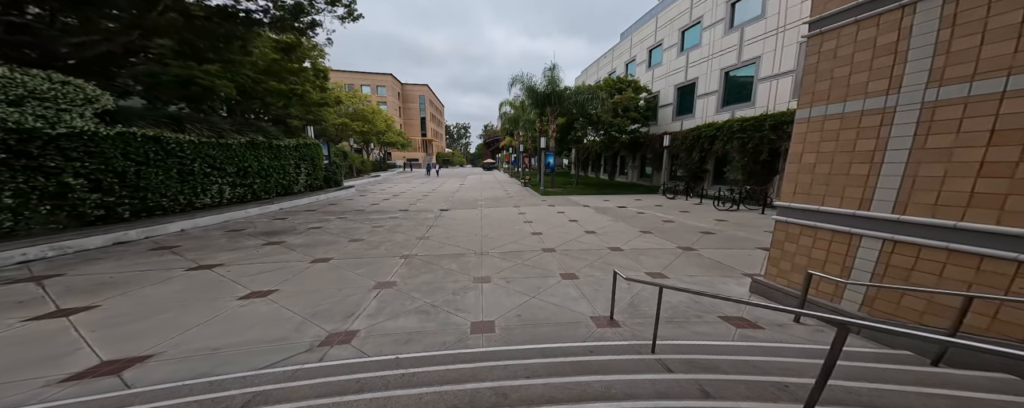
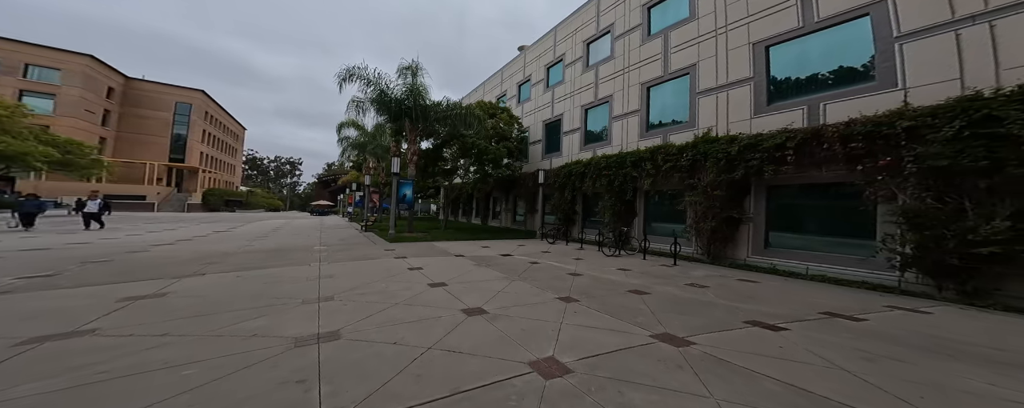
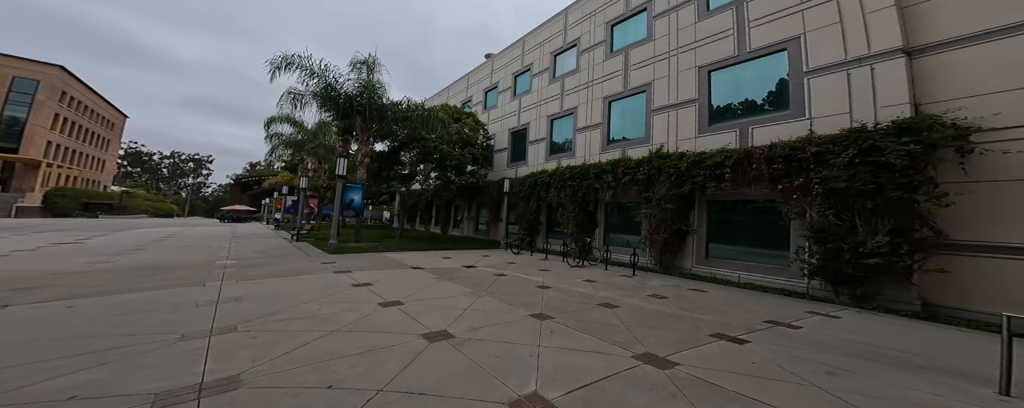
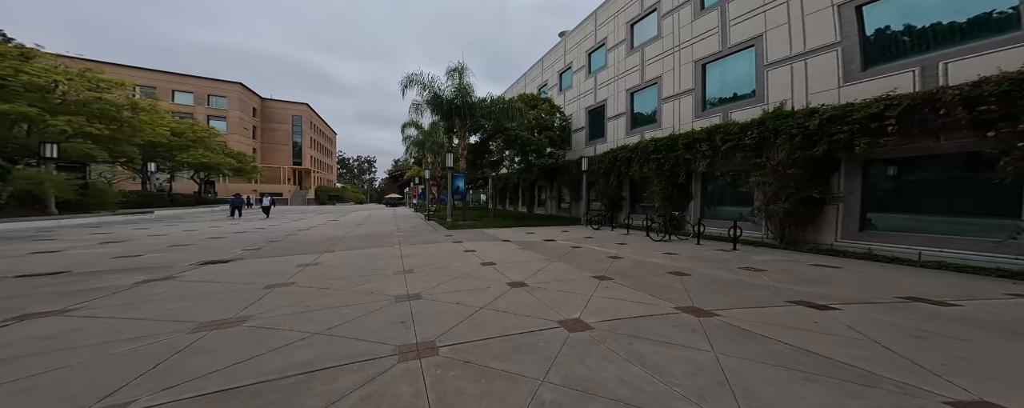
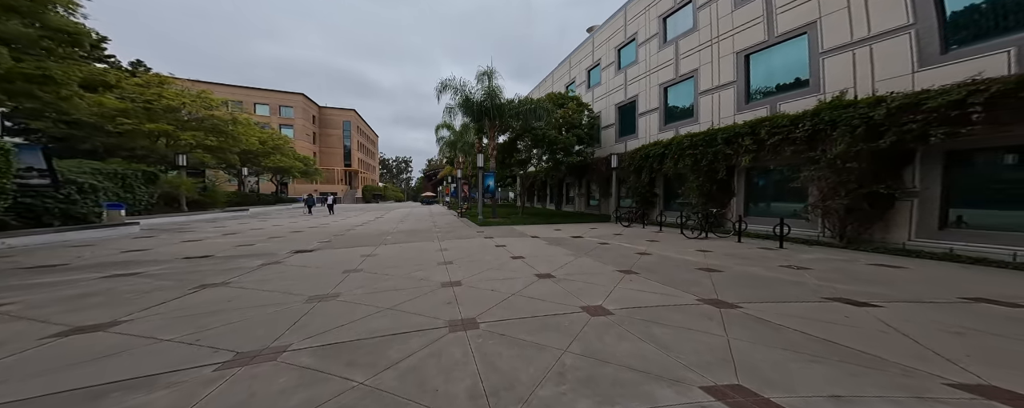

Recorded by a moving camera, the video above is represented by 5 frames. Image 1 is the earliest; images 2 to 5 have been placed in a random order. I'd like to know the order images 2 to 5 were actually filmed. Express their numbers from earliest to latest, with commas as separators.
5, 4, 2, 3
